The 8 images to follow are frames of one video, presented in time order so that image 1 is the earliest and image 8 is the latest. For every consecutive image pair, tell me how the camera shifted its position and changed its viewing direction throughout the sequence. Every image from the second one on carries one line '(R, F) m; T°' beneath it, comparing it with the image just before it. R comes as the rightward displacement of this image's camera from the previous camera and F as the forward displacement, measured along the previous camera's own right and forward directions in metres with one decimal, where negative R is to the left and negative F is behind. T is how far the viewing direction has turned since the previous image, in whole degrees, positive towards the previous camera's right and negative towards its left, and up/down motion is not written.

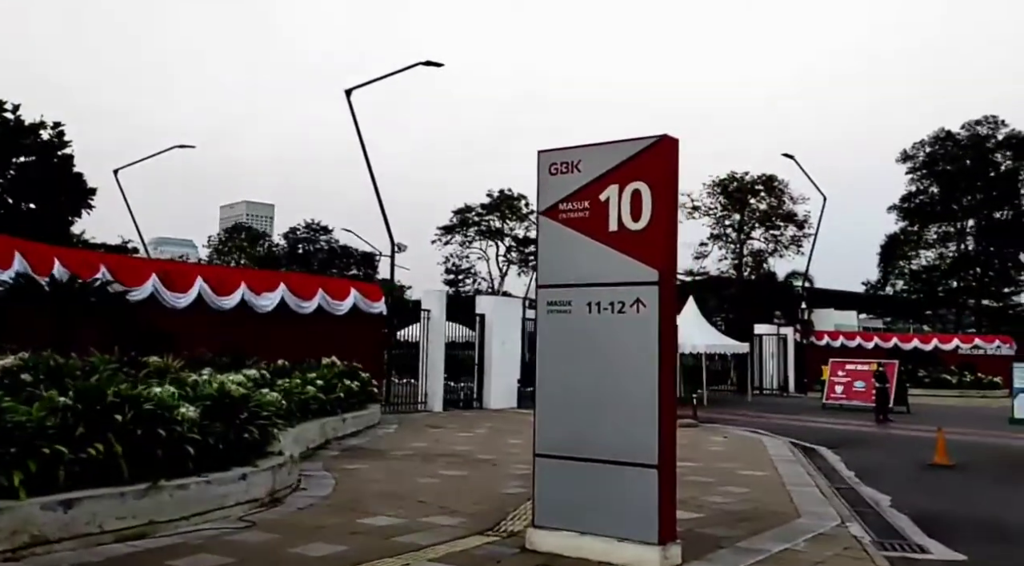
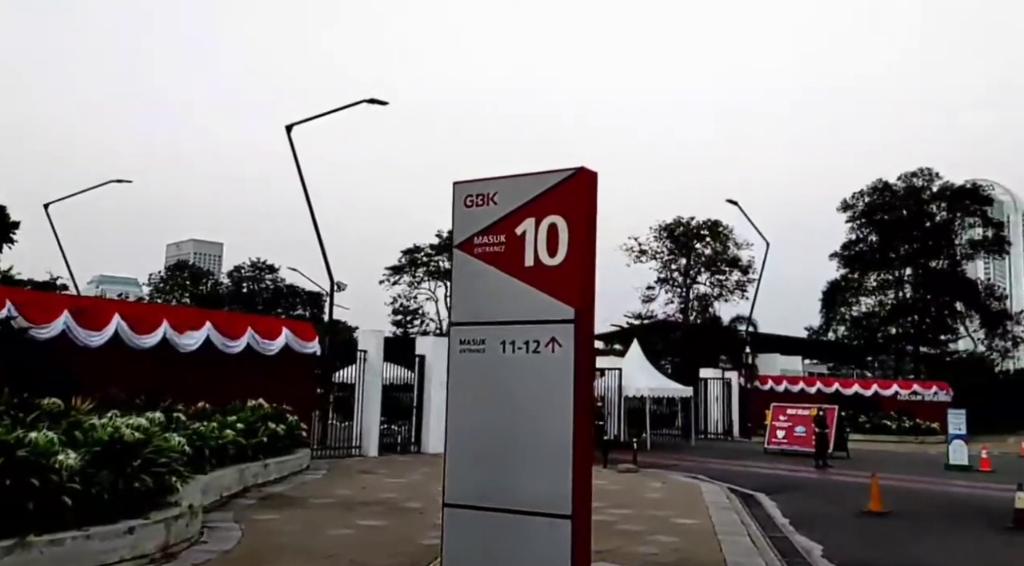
(+0.6, +0.2) m; +1°
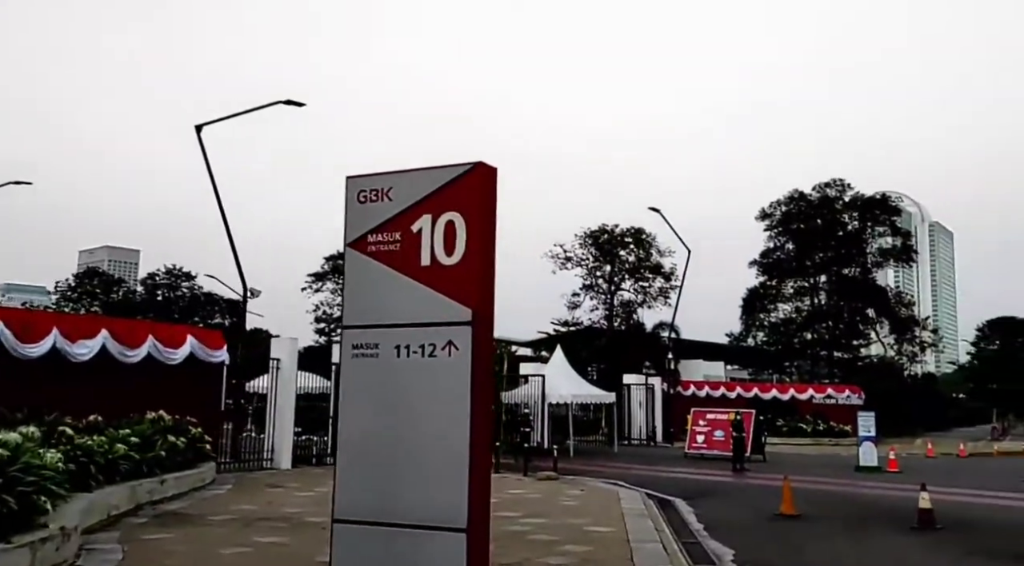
(+0.2, +0.3) m; +5°
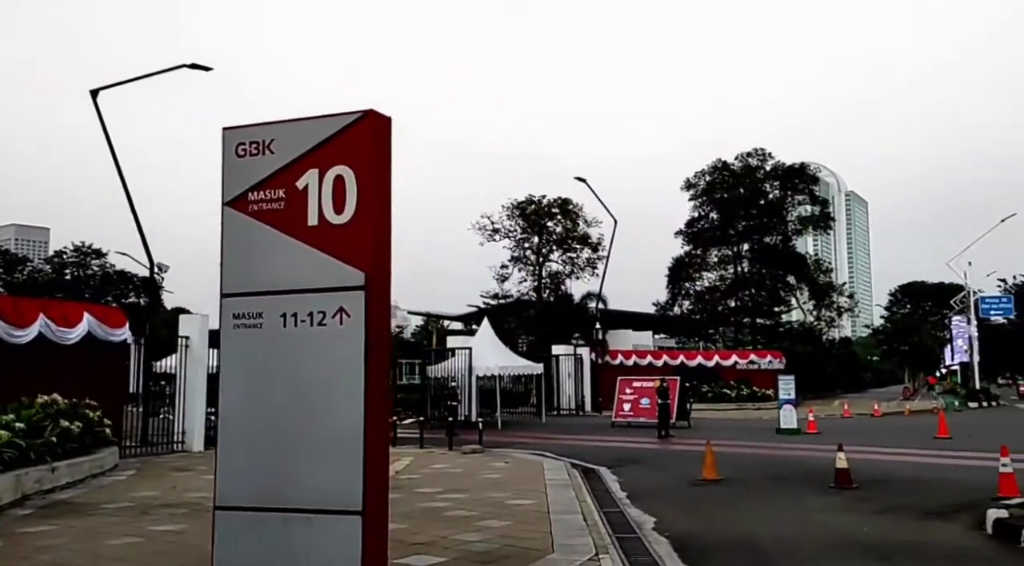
(+0.2, +0.5) m; +5°
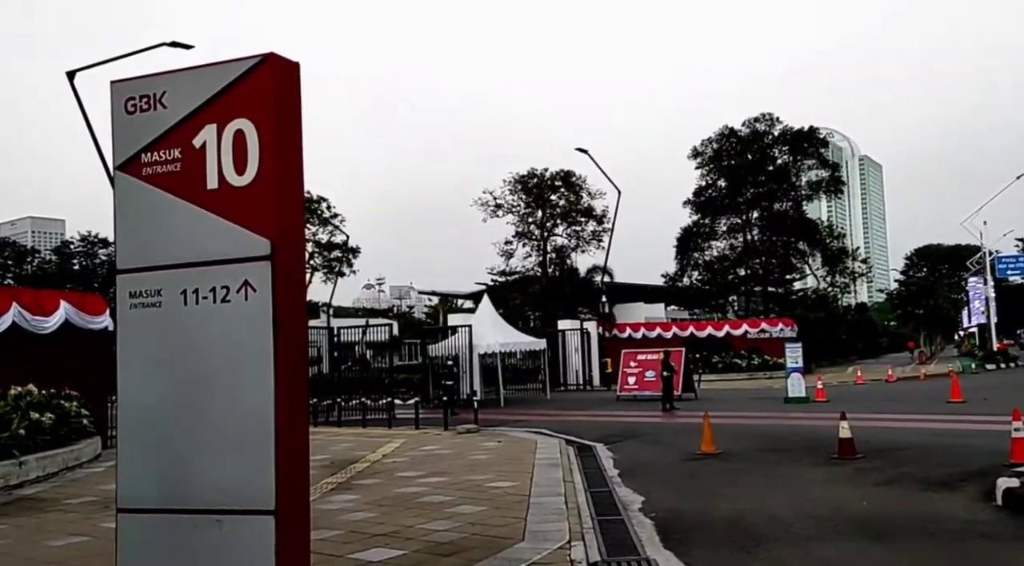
(+0.5, +0.7) m; -1°
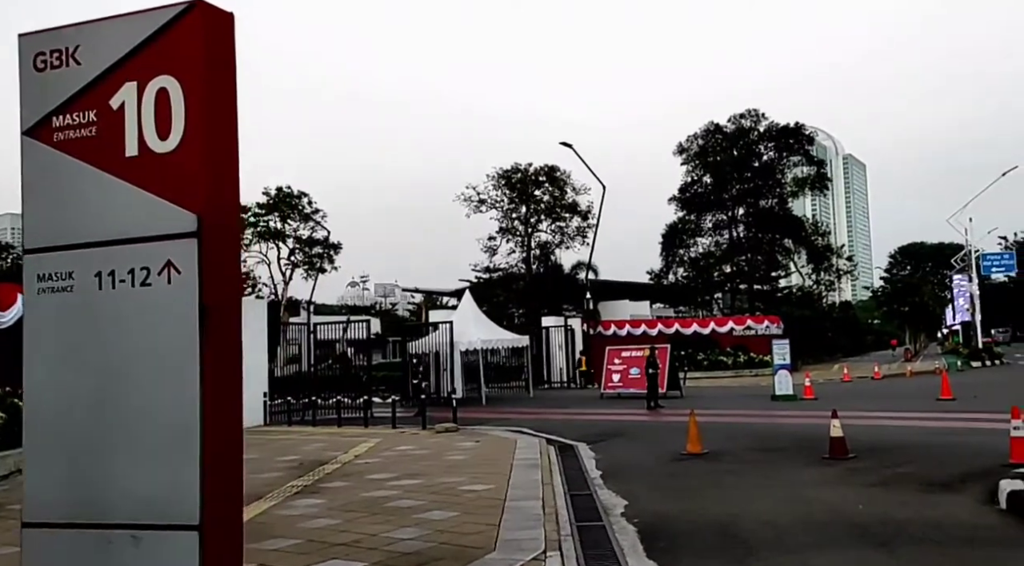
(+0.1, +0.6) m; +1°
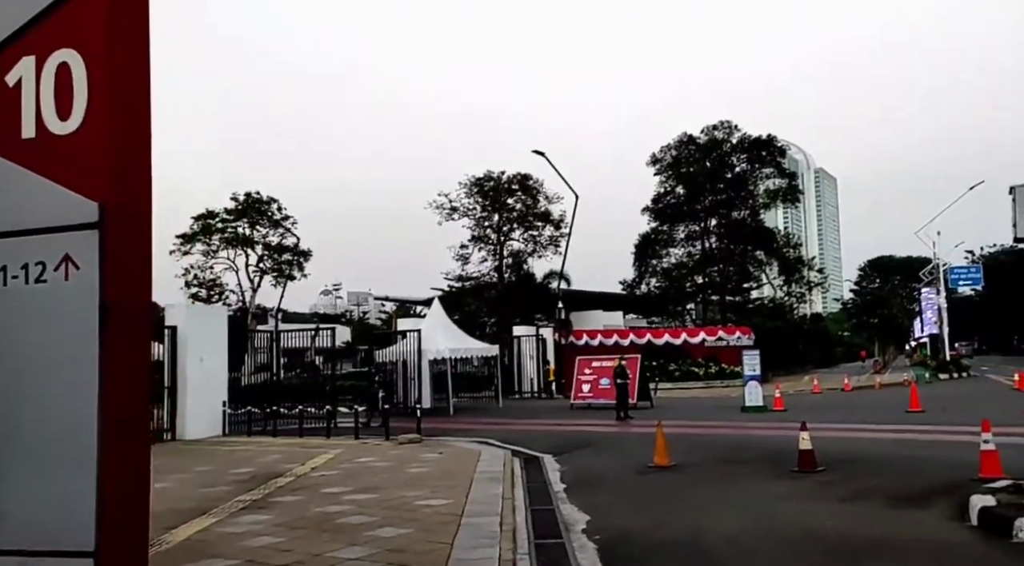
(+0.2, +0.4) m; +2°
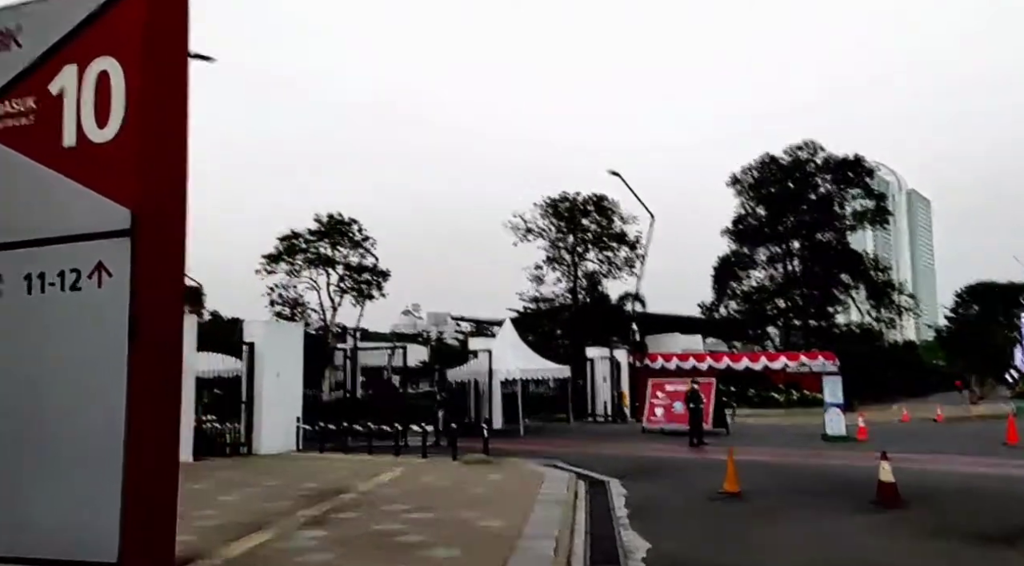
(+0.2, +0.2) m; -5°
